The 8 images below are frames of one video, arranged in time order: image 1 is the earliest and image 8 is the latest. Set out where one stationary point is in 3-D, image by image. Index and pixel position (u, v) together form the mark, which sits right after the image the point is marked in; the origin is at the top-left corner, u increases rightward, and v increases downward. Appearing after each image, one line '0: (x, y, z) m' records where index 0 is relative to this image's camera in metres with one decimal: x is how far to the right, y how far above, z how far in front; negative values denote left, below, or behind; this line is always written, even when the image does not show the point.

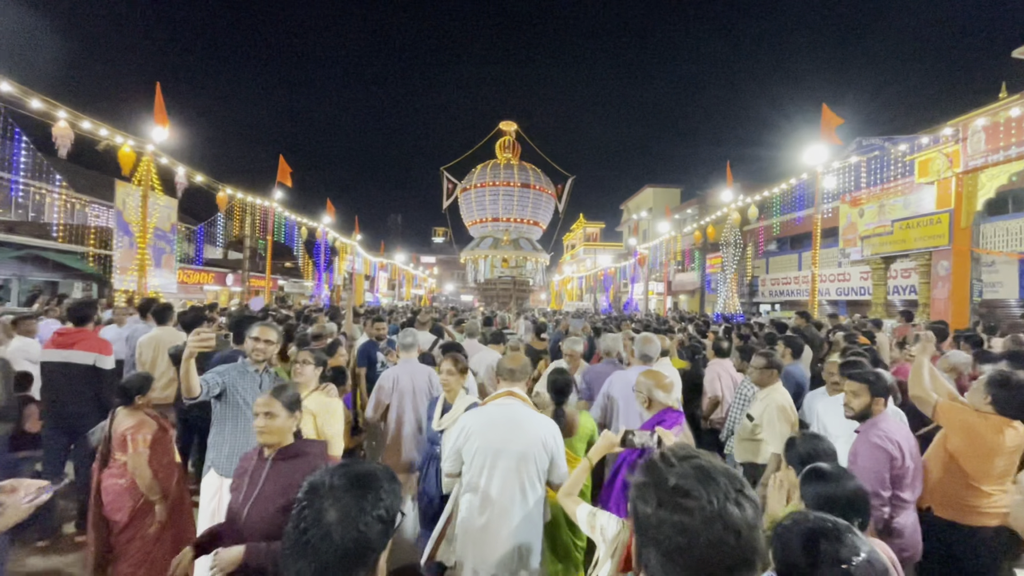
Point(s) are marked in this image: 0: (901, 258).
0: (+14.0, +1.1, +17.1) m
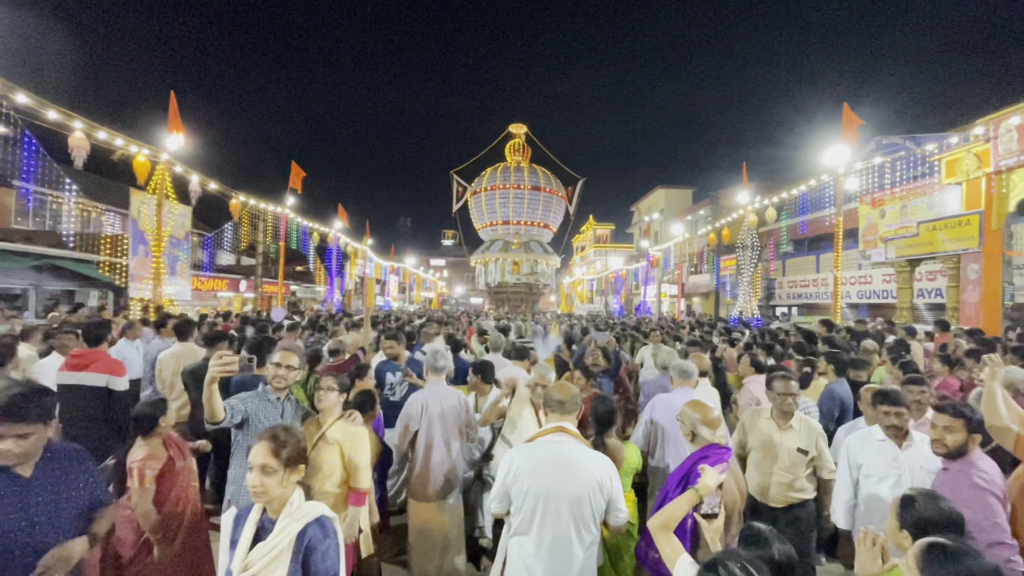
0: (+14.5, +1.0, +16.6) m
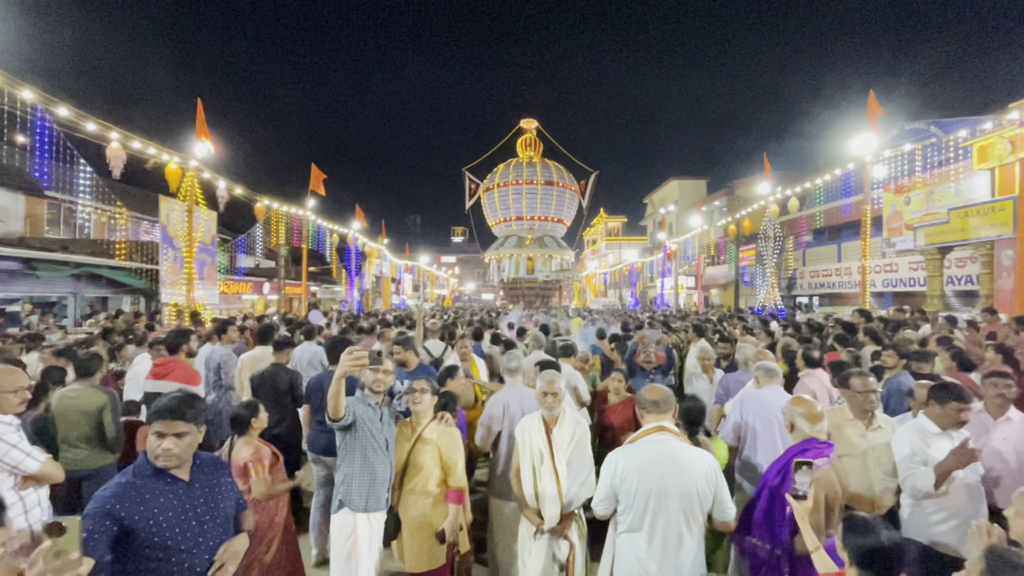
0: (+15.3, +1.4, +16.4) m
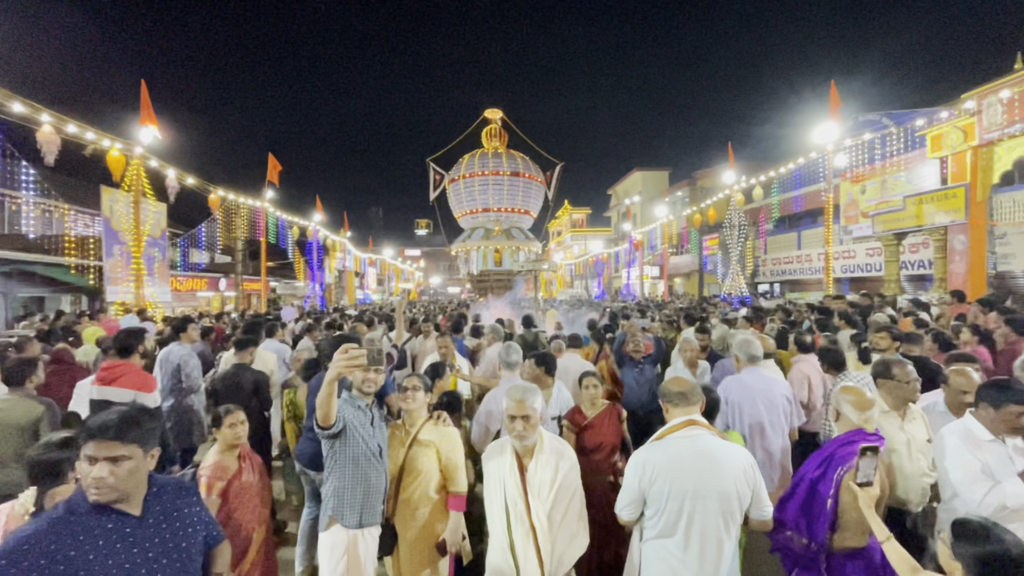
0: (+14.4, +2.0, +17.1) m
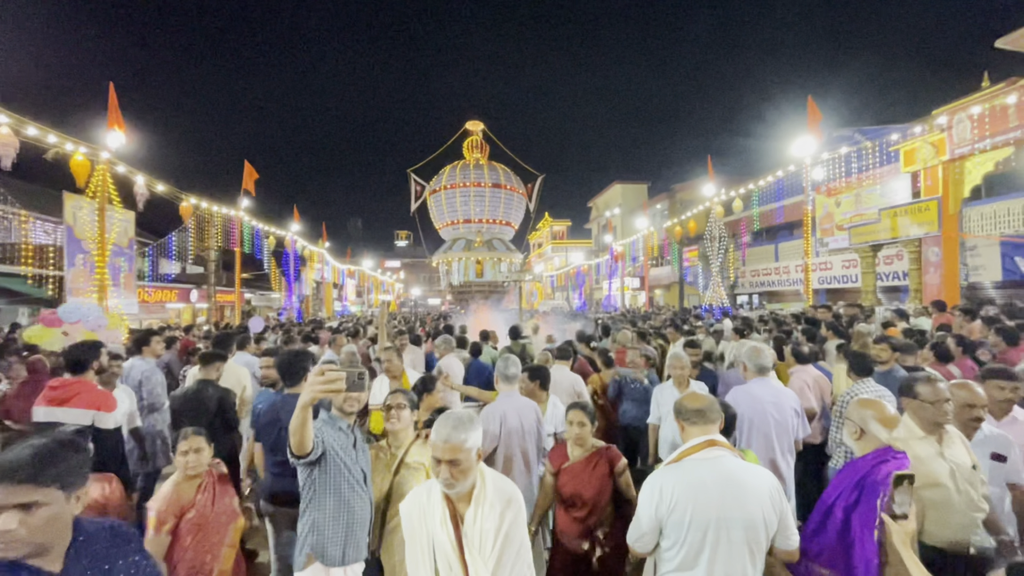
0: (+13.8, +1.6, +17.5) m
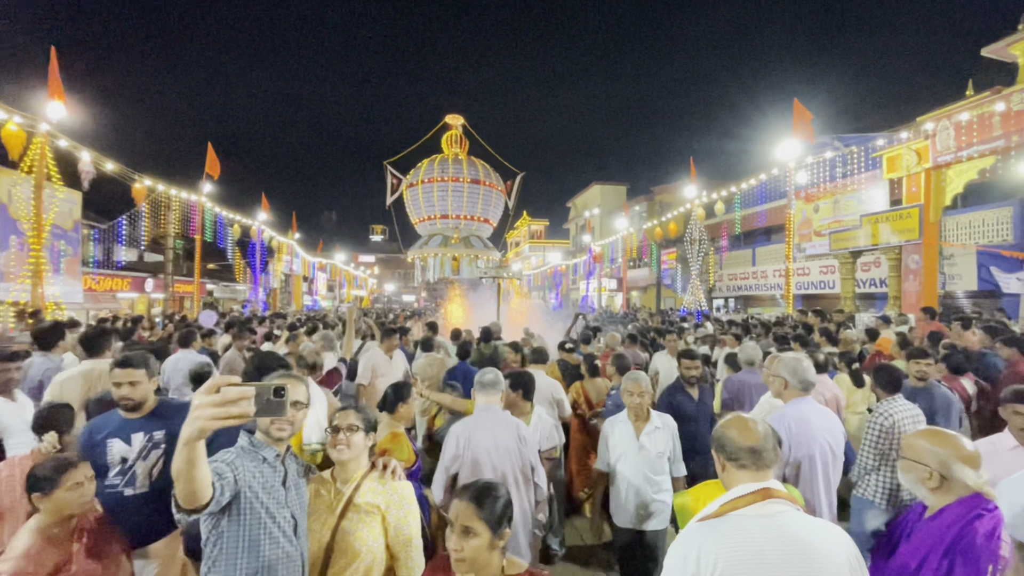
0: (+13.0, +1.3, +17.5) m
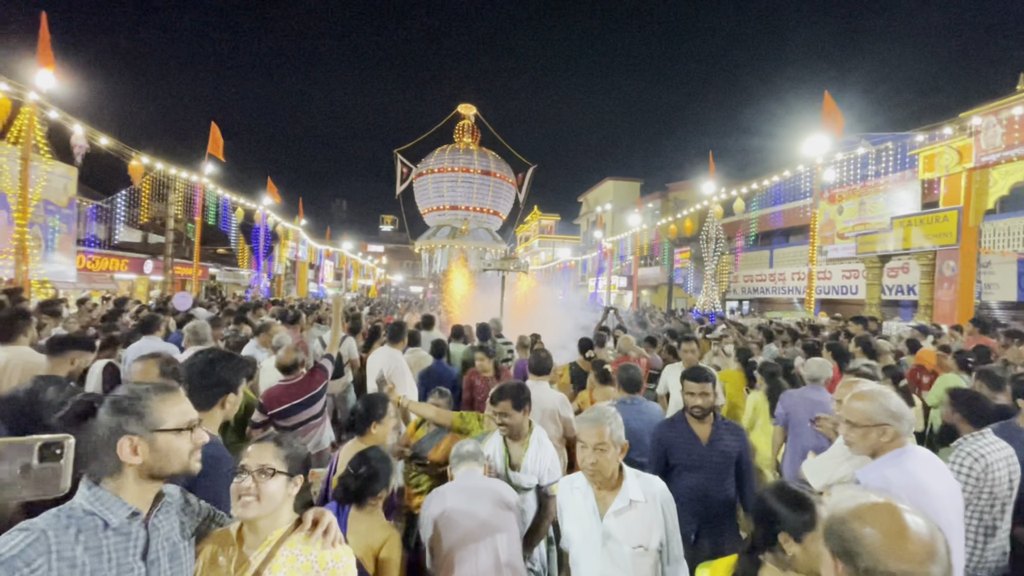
0: (+13.3, +1.1, +16.5) m
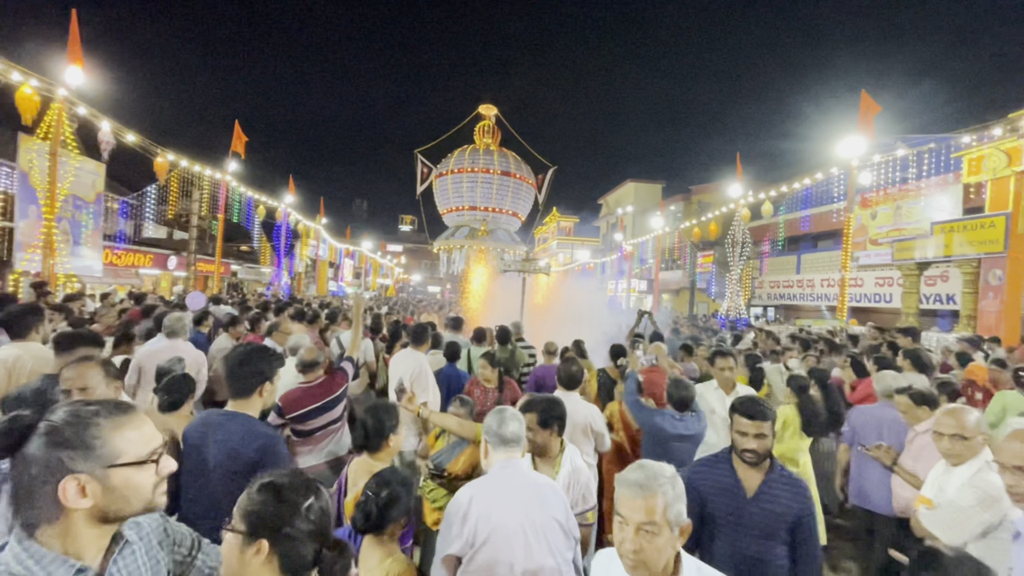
0: (+13.9, +0.8, +15.7) m
